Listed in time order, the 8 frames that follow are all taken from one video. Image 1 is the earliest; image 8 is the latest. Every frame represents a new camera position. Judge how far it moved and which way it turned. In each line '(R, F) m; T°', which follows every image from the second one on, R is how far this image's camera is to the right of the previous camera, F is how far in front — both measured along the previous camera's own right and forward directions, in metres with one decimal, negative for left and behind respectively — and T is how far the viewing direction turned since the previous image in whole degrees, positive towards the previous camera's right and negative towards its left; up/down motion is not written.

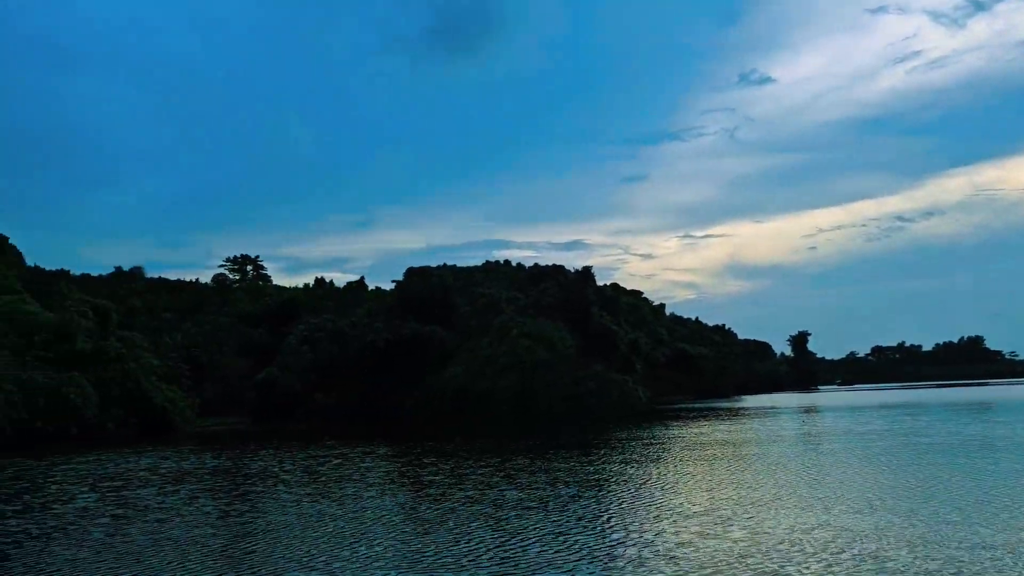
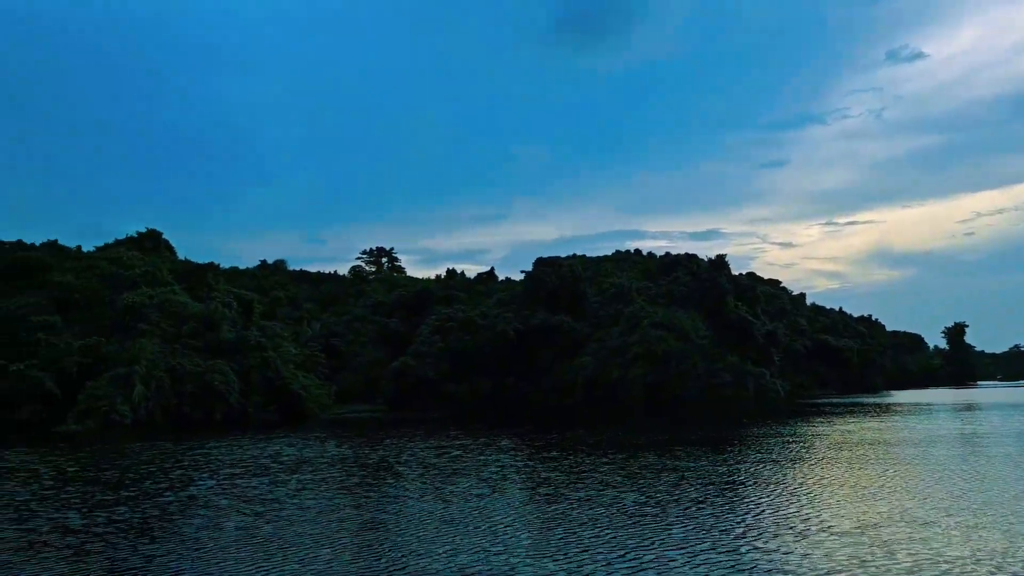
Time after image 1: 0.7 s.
(+0.2, +1.0) m; -9°
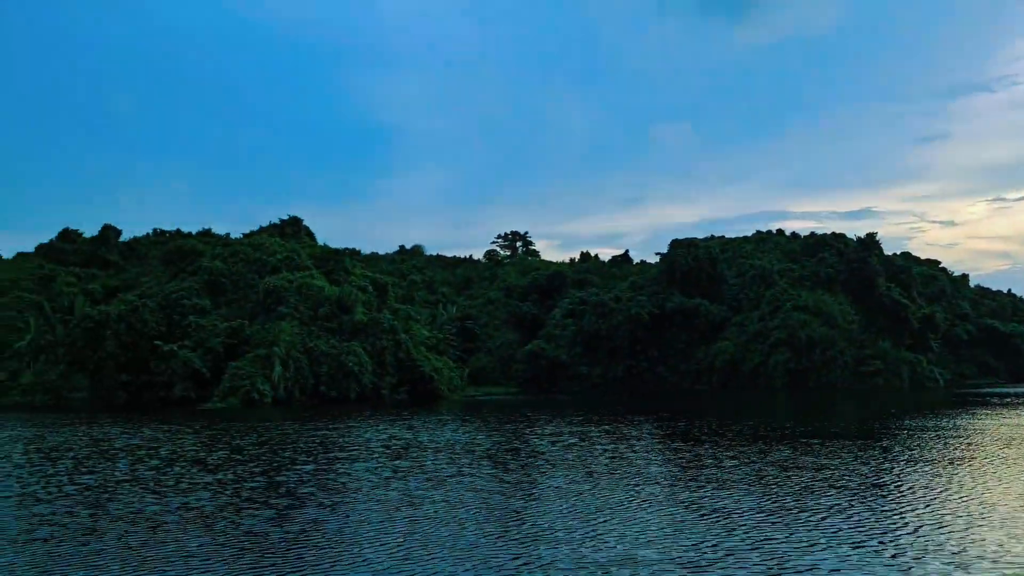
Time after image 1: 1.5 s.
(+0.4, +1.2) m; -9°
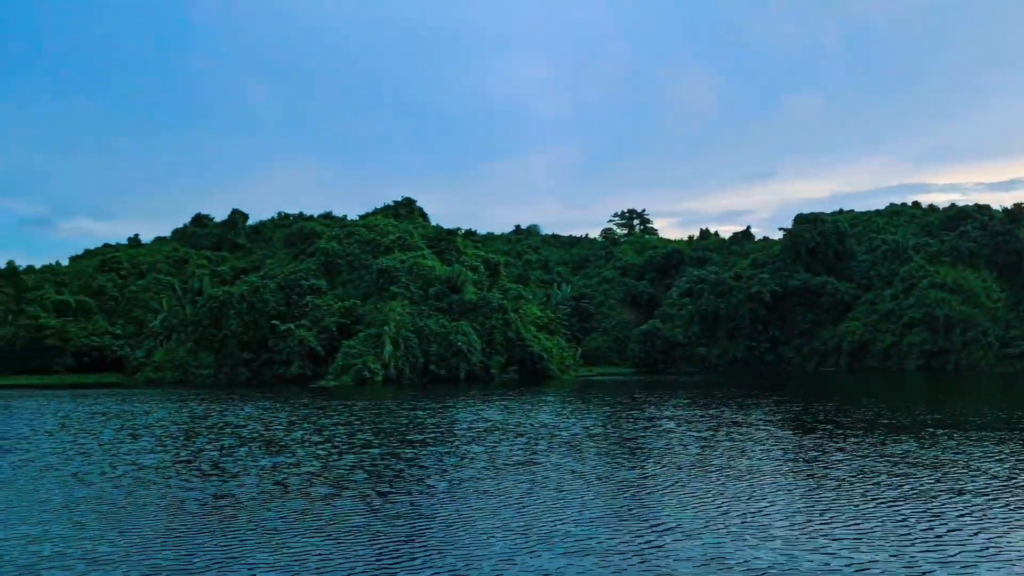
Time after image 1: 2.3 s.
(+0.6, +1.1) m; -8°
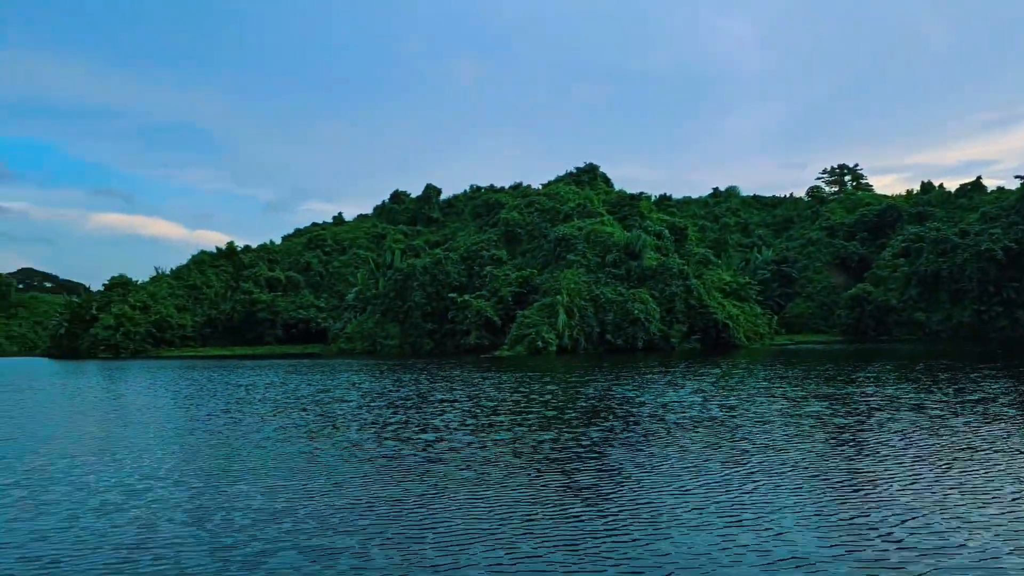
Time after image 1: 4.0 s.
(+1.6, +2.0) m; -14°
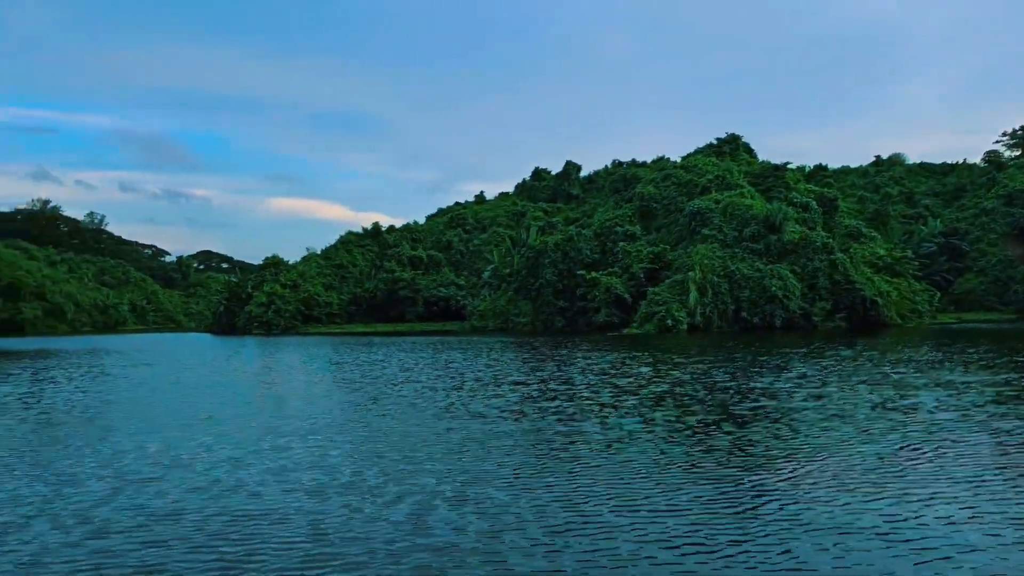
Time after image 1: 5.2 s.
(+1.4, +1.0) m; -10°
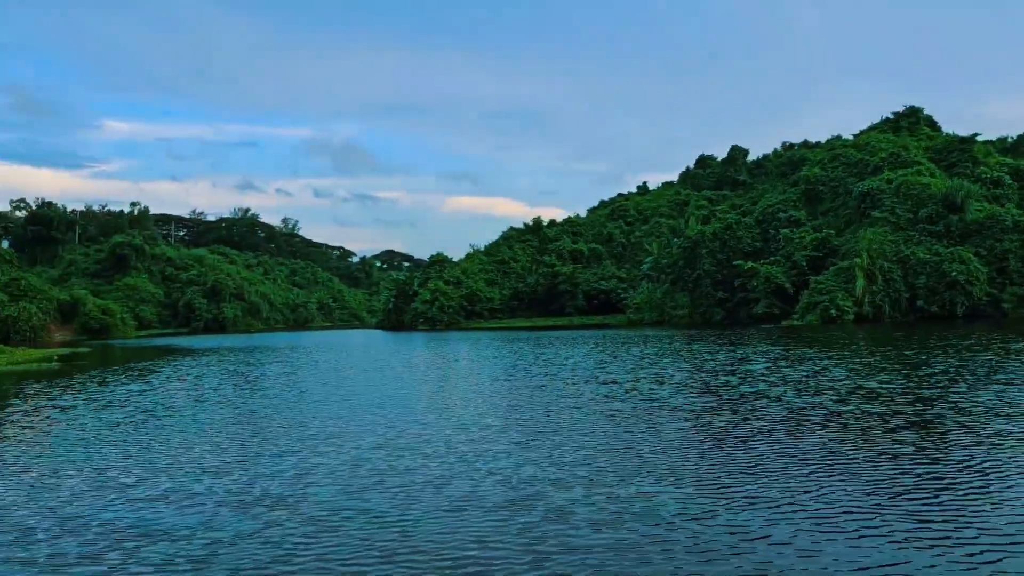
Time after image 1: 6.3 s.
(+1.4, +0.7) m; -12°
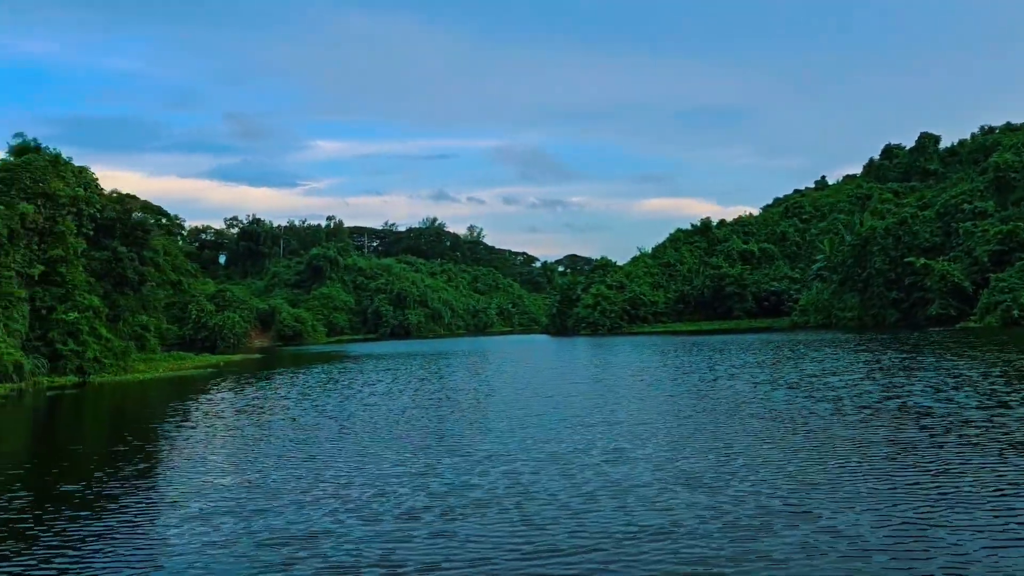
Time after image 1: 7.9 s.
(+2.2, +0.3) m; -12°
